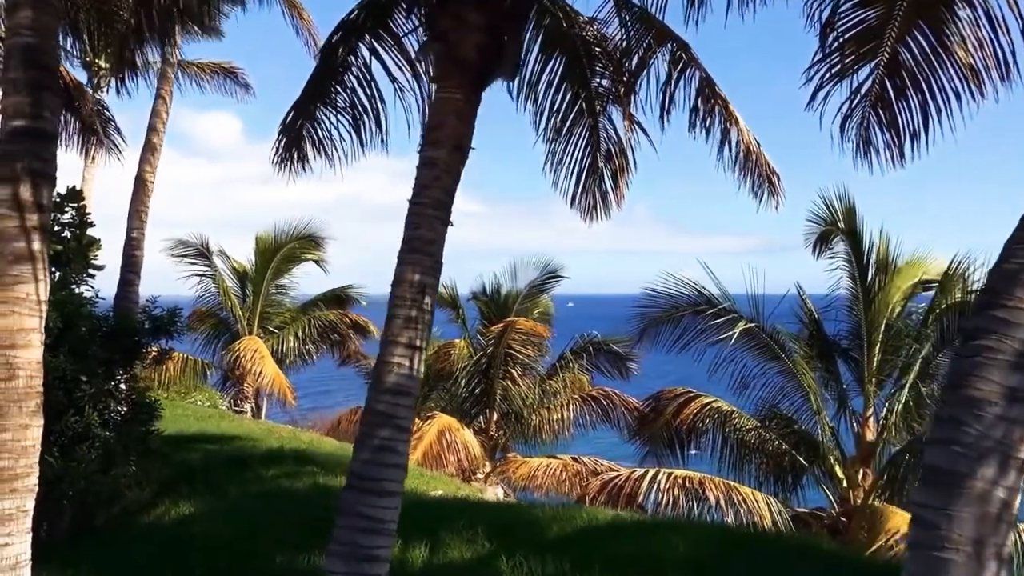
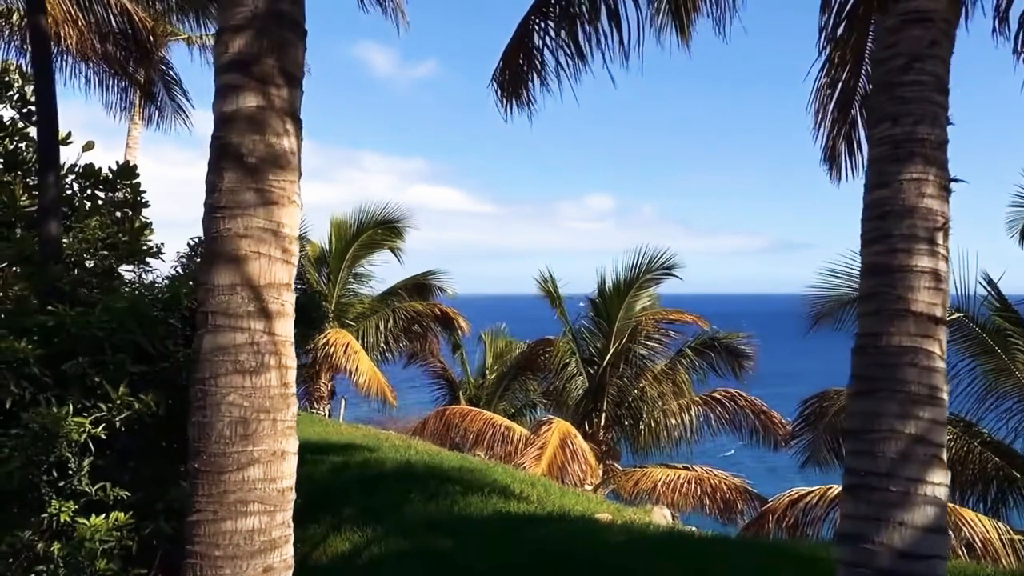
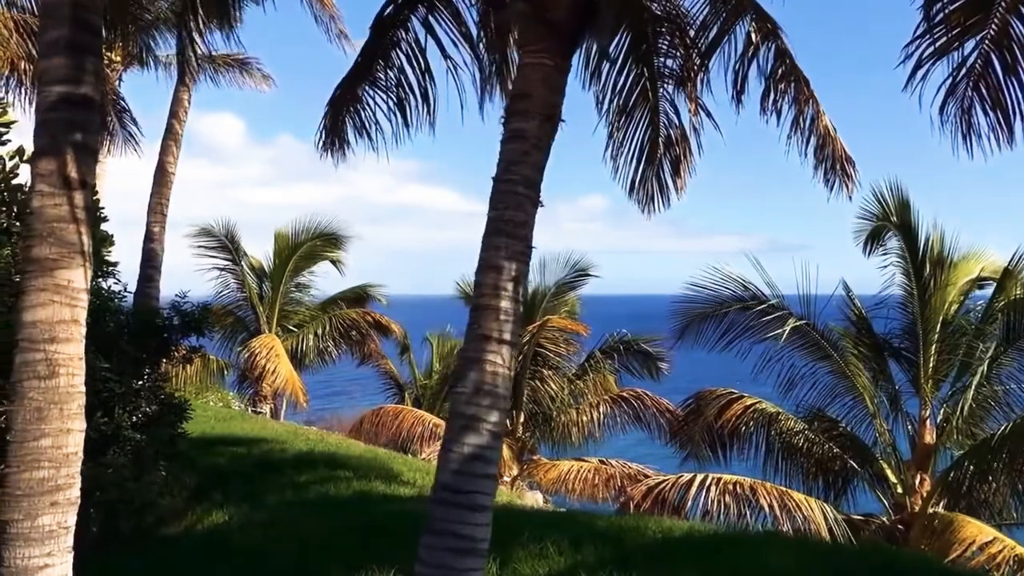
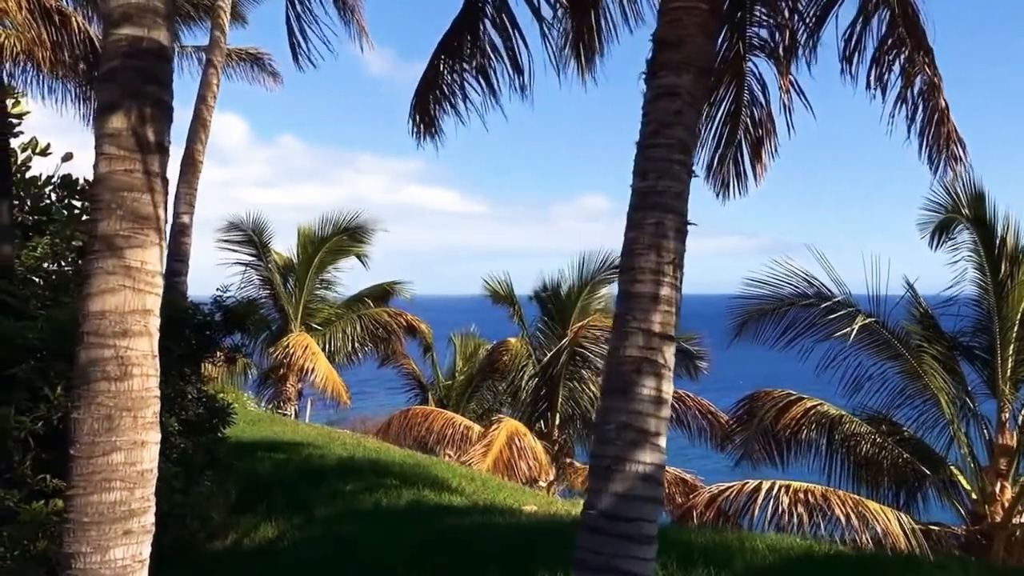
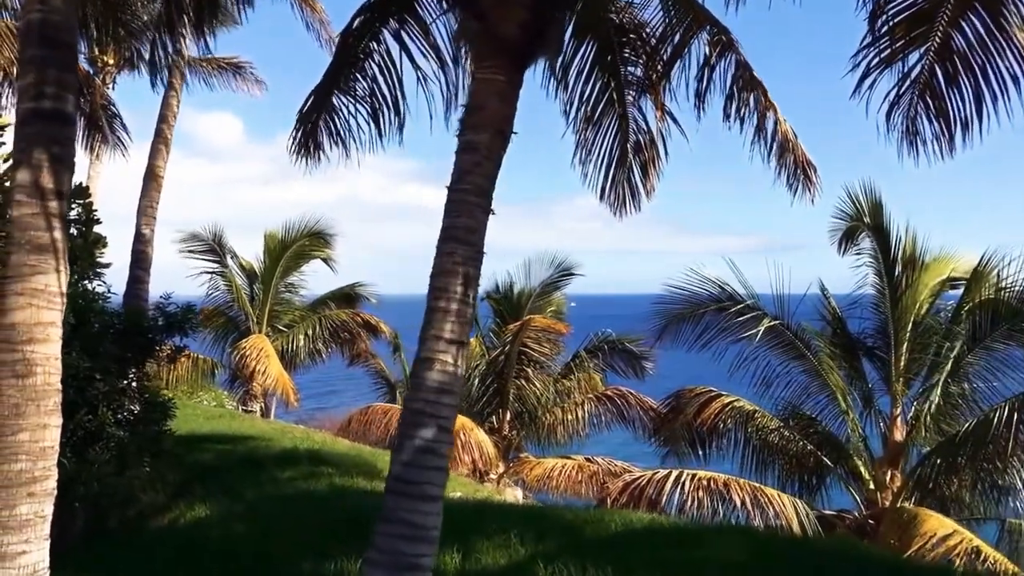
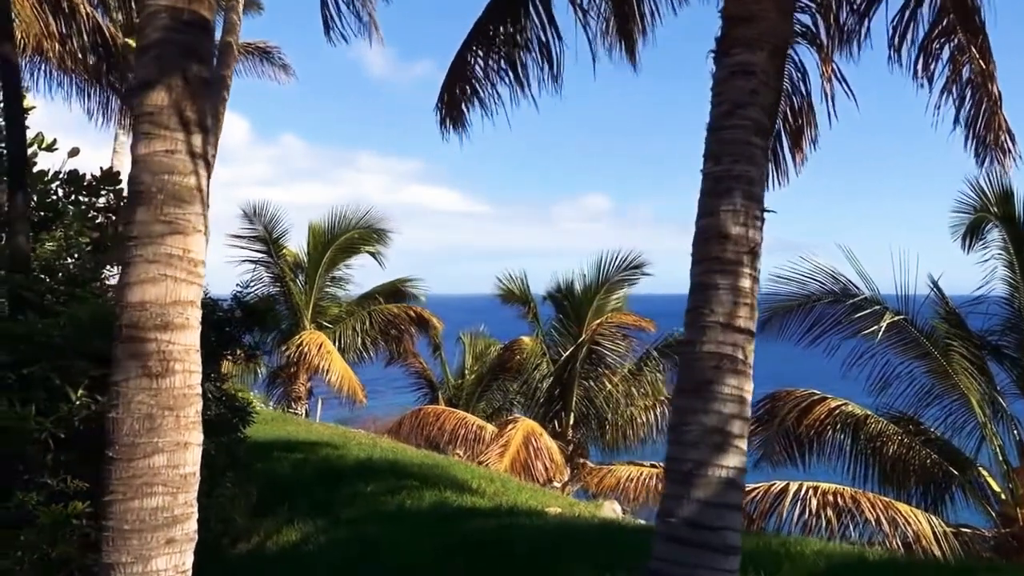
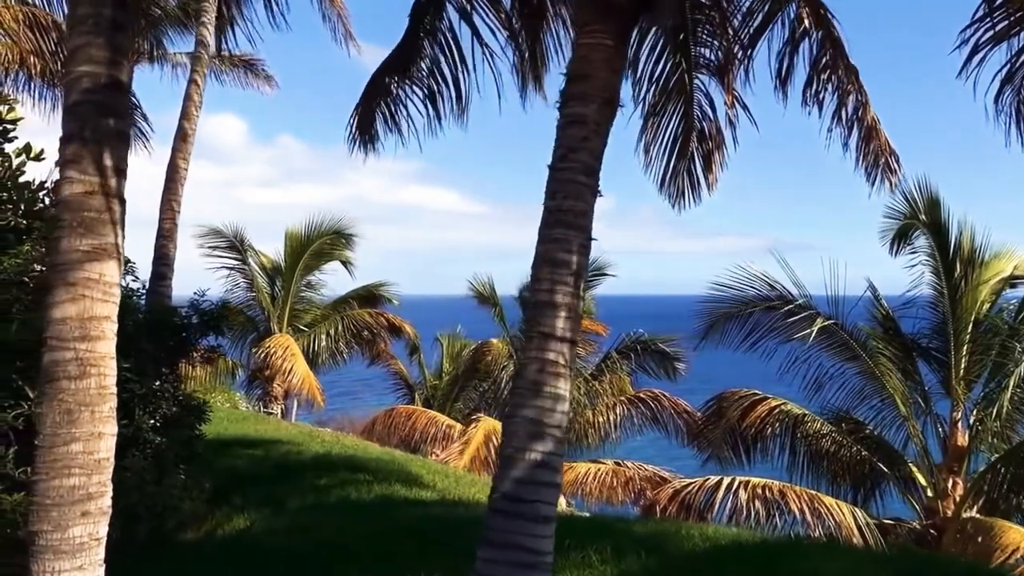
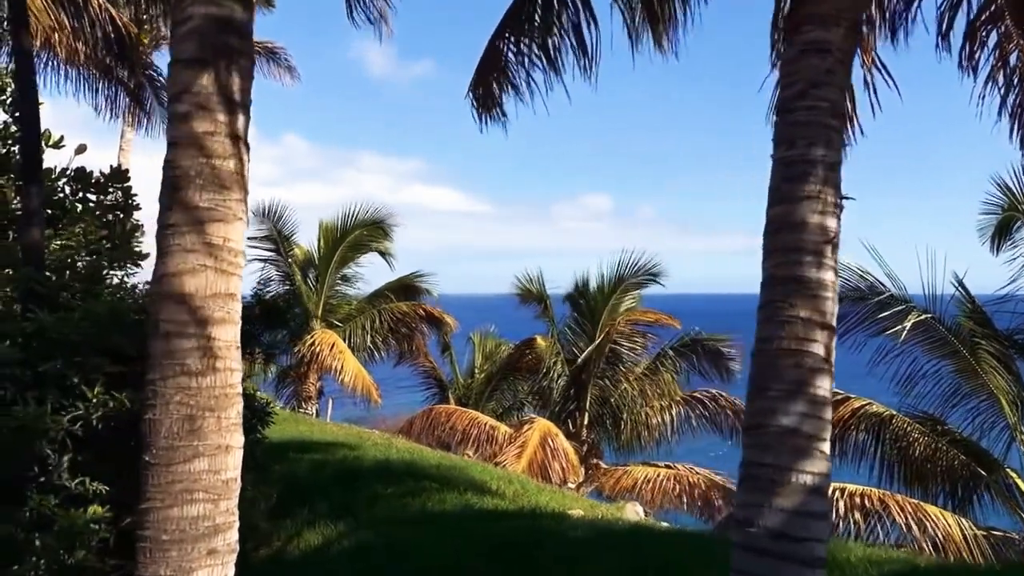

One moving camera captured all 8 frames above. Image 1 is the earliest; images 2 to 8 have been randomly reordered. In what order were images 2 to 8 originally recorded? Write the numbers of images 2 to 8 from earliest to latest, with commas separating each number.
5, 3, 7, 4, 6, 8, 2
